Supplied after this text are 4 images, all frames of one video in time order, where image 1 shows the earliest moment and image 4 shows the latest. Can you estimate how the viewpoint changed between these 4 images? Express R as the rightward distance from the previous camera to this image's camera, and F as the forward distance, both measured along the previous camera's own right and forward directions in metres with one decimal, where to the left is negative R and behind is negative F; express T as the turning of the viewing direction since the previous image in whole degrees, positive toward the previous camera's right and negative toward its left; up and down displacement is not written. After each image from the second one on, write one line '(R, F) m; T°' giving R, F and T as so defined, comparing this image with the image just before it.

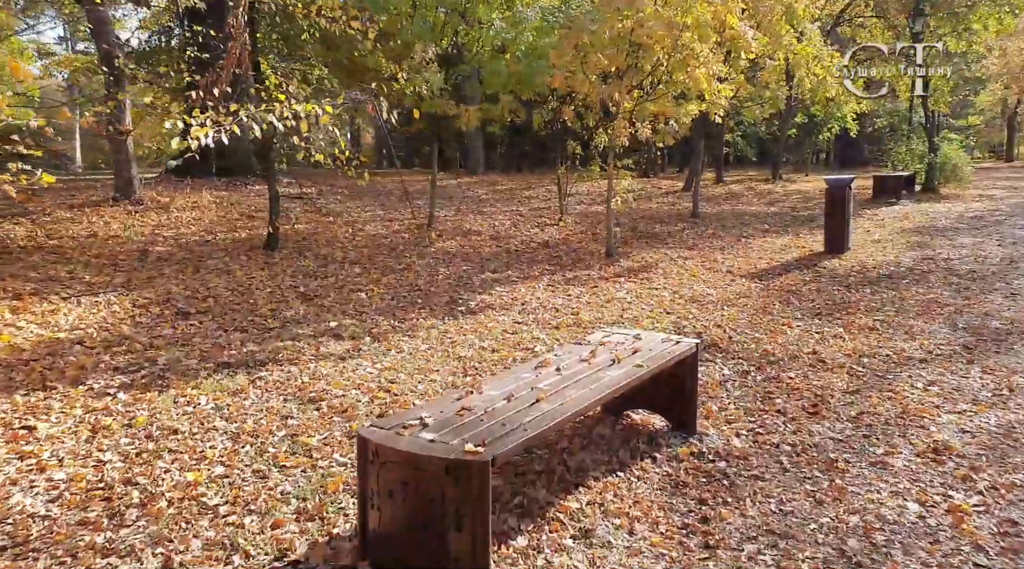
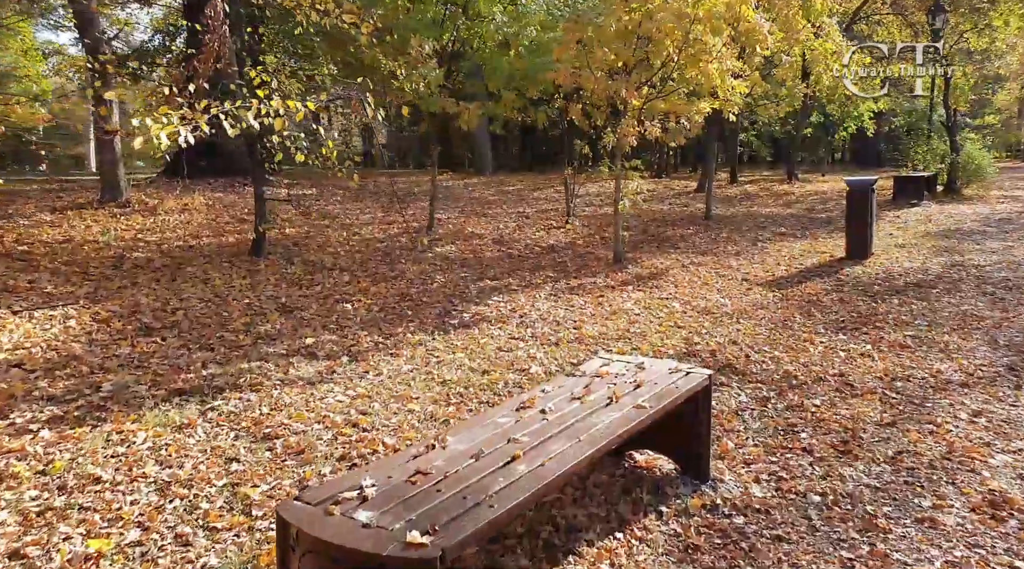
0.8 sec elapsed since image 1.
(+0.2, +0.7) m; -1°
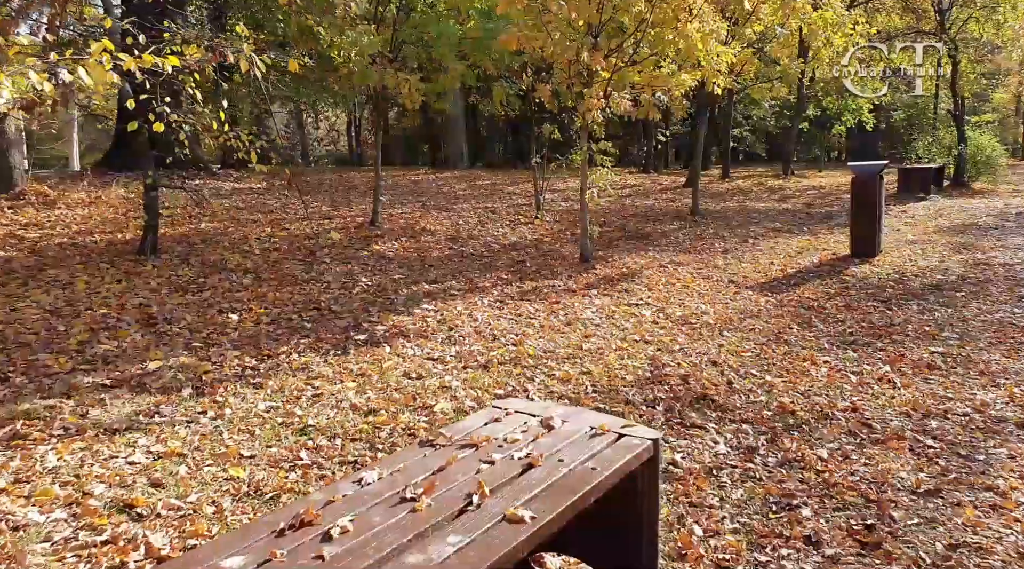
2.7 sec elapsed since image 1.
(+0.5, +1.6) m; 0°
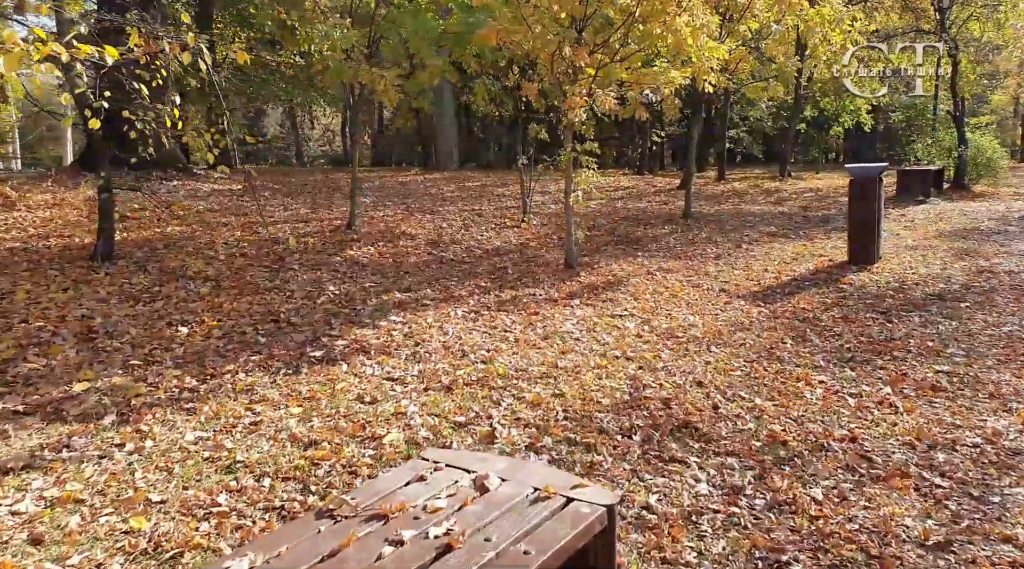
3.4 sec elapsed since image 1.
(+0.2, +0.5) m; 0°
